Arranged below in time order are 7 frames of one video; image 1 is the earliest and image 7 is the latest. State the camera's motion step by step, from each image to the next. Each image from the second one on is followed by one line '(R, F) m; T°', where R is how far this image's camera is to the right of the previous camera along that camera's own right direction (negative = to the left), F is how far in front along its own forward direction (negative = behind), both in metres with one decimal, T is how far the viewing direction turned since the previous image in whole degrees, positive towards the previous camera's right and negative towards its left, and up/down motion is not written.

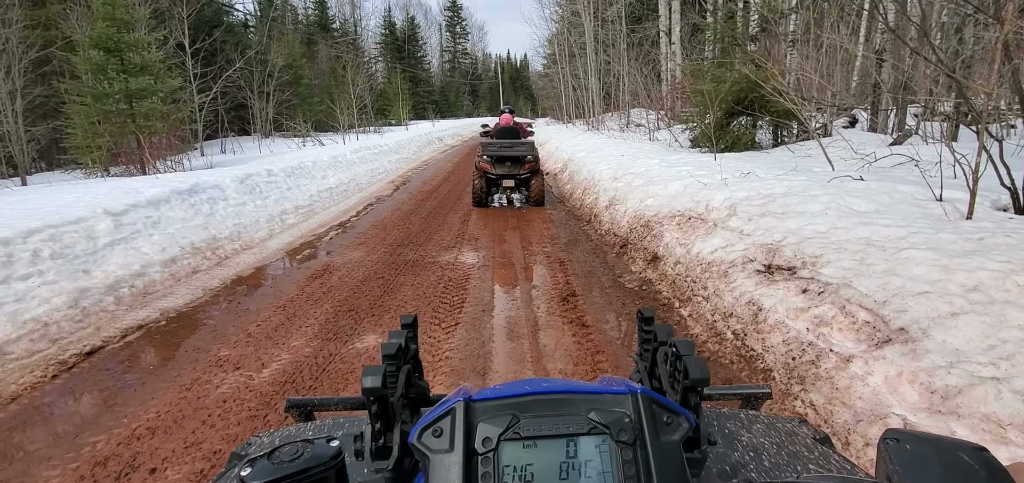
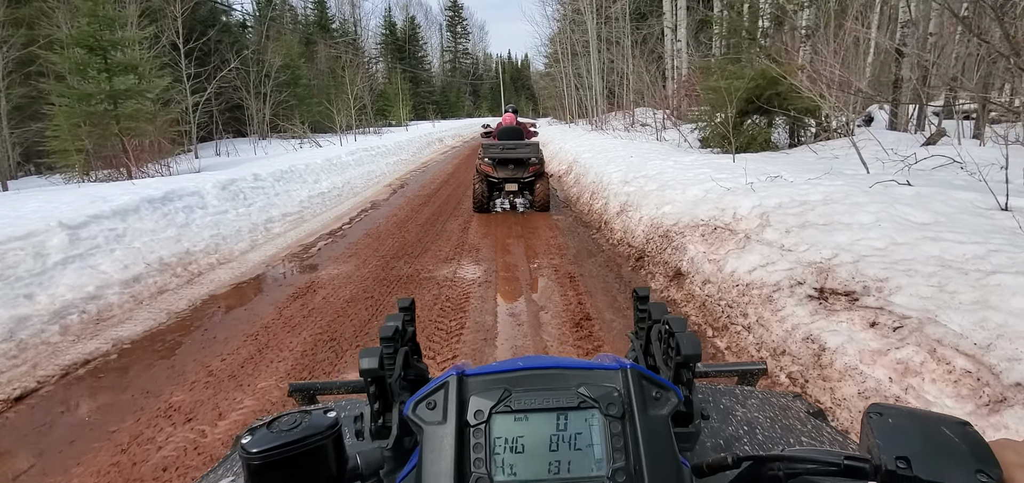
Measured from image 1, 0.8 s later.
(0.0, +0.5) m; 0°
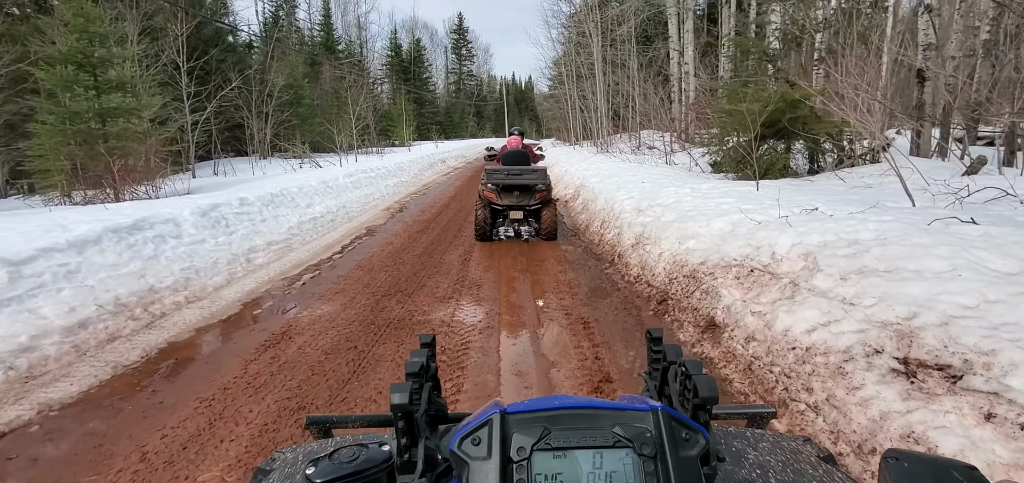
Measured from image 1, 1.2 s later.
(0.0, +0.5) m; 0°
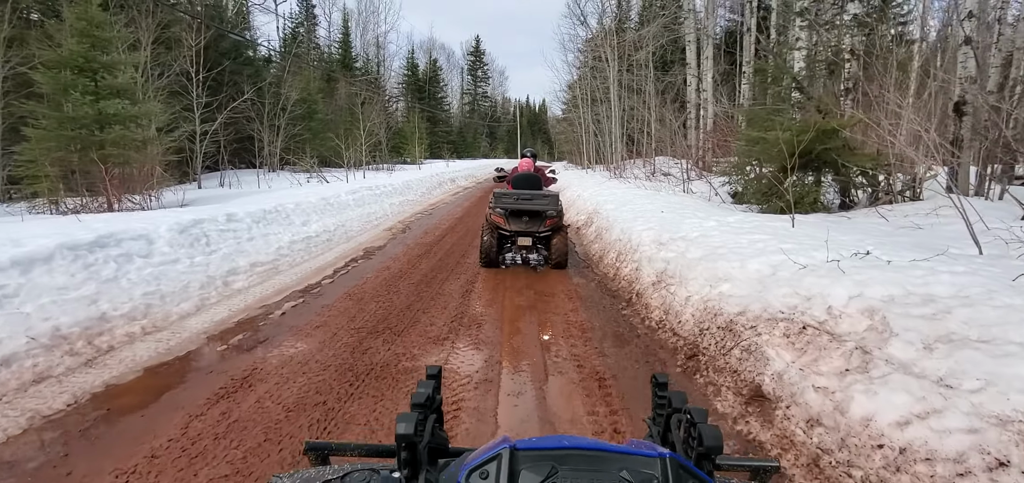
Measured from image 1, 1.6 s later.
(0.0, +0.5) m; -1°
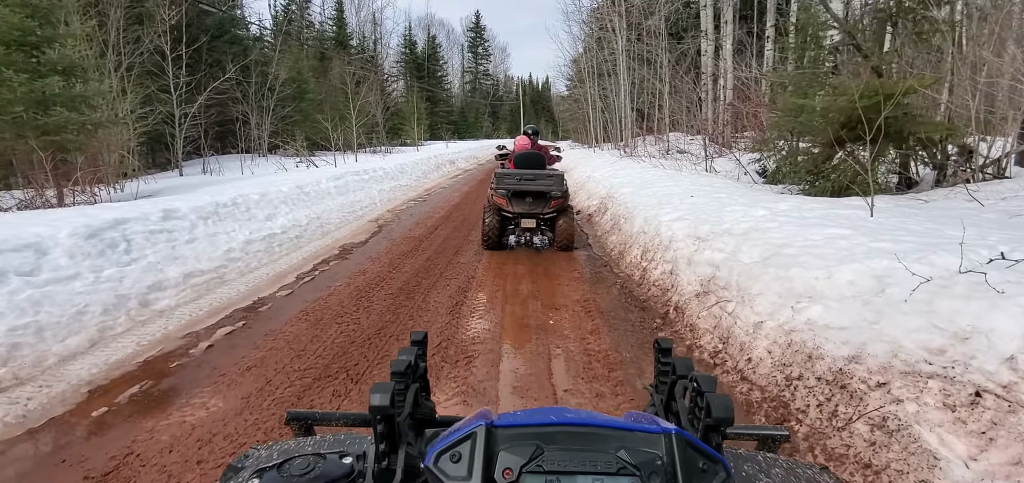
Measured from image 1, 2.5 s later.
(0.0, +1.1) m; -1°
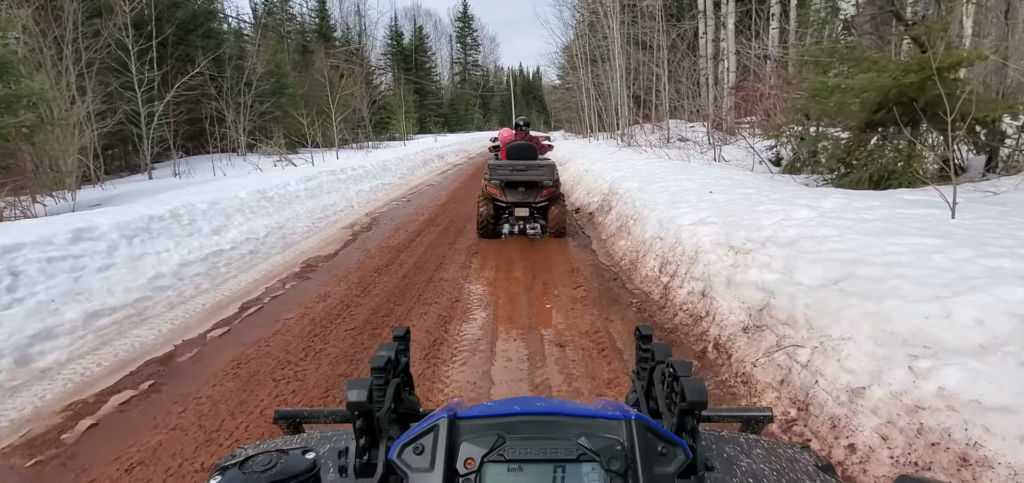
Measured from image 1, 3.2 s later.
(0.0, +0.8) m; +1°
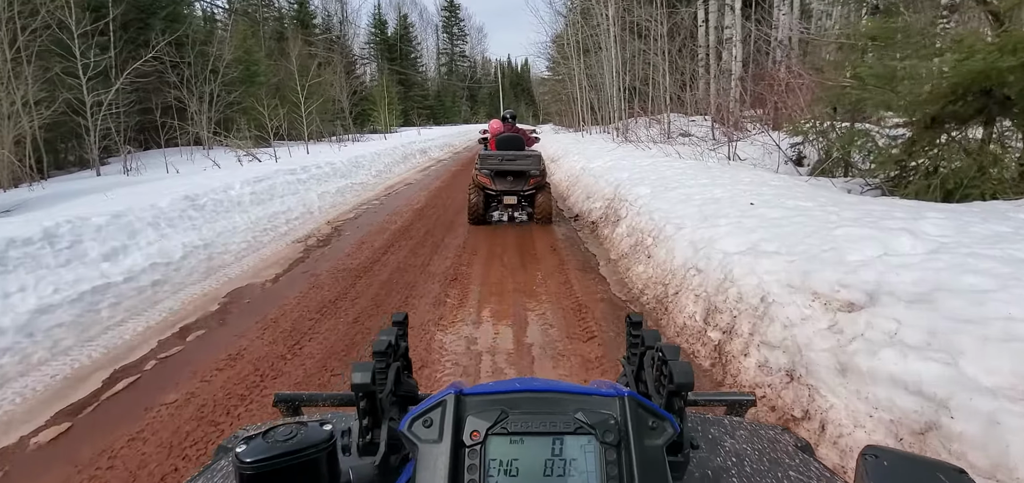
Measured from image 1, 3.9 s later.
(0.0, +1.1) m; +1°
